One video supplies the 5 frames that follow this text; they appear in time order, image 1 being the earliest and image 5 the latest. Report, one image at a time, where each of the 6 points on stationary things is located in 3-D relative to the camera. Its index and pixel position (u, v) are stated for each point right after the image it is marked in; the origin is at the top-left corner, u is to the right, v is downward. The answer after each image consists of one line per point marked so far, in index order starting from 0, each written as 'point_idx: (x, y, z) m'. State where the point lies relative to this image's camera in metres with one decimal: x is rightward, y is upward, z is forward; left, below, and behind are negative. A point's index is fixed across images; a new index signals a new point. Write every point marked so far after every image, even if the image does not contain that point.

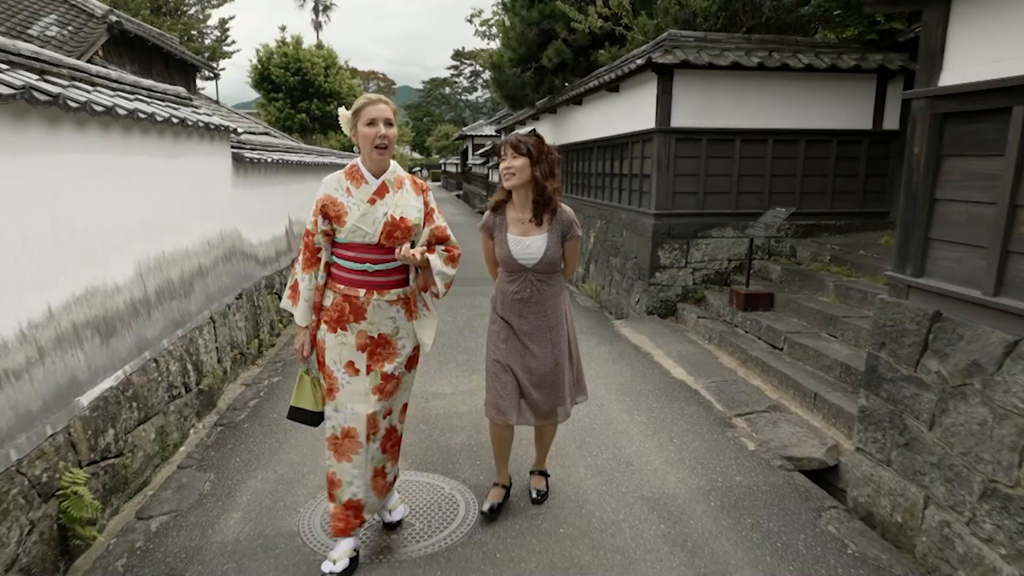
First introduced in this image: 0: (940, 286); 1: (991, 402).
0: (+2.1, 0.0, +2.8) m
1: (+2.1, -0.5, +2.5) m
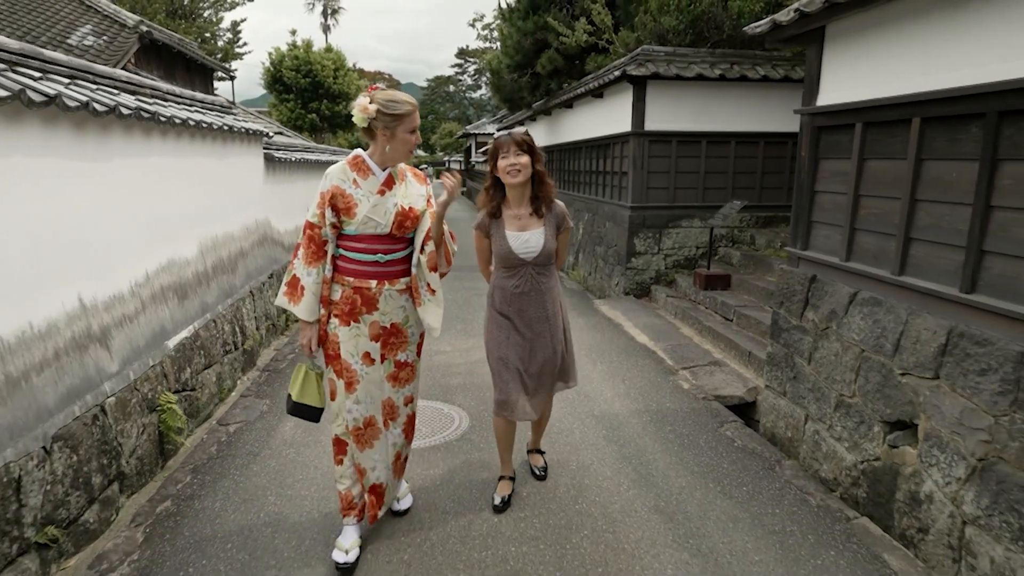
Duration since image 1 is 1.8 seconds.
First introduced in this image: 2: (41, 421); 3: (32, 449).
0: (+2.0, +0.2, +3.8) m
1: (+2.0, -0.3, +3.5) m
2: (-2.3, -0.6, +2.8) m
3: (-2.2, -0.7, +2.7) m
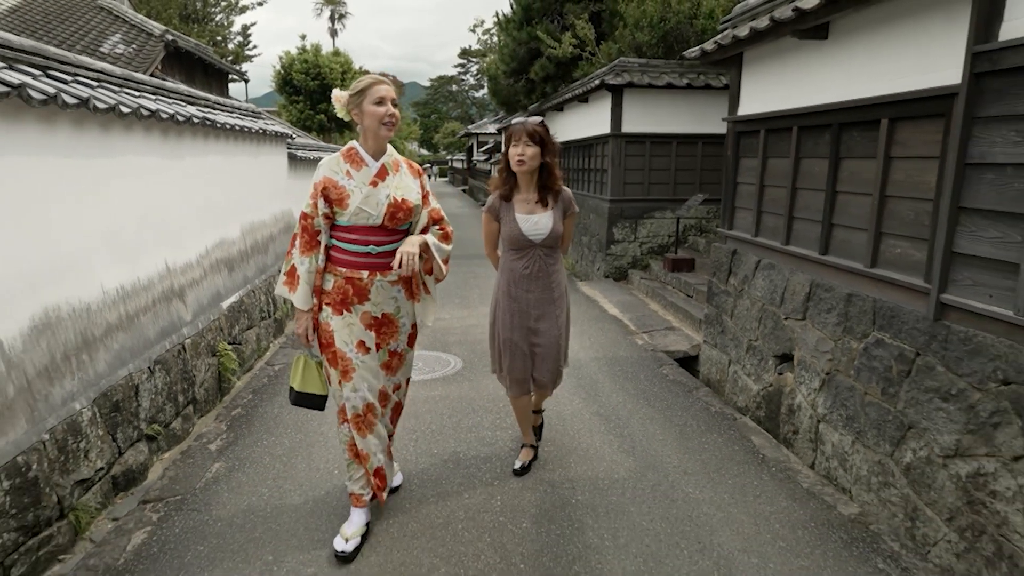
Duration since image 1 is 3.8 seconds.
0: (+1.8, +0.5, +4.8) m
1: (+1.8, -0.1, +4.5) m
2: (-2.4, -0.4, +3.8) m
3: (-2.4, -0.5, +3.7) m
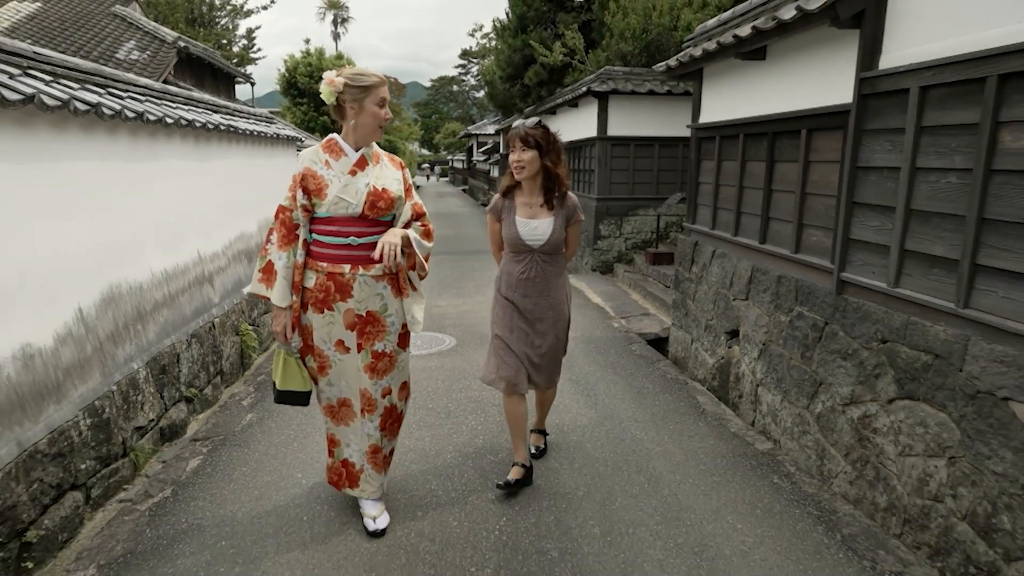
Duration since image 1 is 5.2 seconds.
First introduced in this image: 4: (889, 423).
0: (+1.7, +0.6, +5.4) m
1: (+1.7, +0.1, +5.1) m
2: (-2.5, -0.3, +4.5) m
3: (-2.5, -0.4, +4.3) m
4: (+2.0, -0.7, +3.1) m
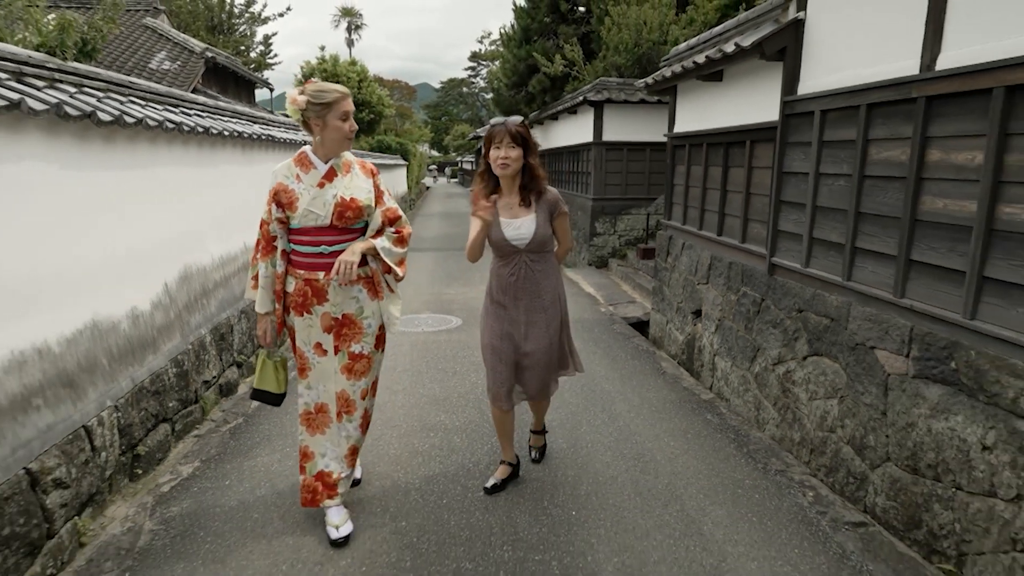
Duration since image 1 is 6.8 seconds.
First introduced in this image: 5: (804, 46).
0: (+1.7, +0.7, +6.2) m
1: (+1.7, +0.2, +5.9) m
2: (-2.6, -0.1, +5.3) m
3: (-2.5, -0.2, +5.2) m
4: (+1.9, -0.6, +3.9) m
5: (+2.0, +1.6, +3.9) m
